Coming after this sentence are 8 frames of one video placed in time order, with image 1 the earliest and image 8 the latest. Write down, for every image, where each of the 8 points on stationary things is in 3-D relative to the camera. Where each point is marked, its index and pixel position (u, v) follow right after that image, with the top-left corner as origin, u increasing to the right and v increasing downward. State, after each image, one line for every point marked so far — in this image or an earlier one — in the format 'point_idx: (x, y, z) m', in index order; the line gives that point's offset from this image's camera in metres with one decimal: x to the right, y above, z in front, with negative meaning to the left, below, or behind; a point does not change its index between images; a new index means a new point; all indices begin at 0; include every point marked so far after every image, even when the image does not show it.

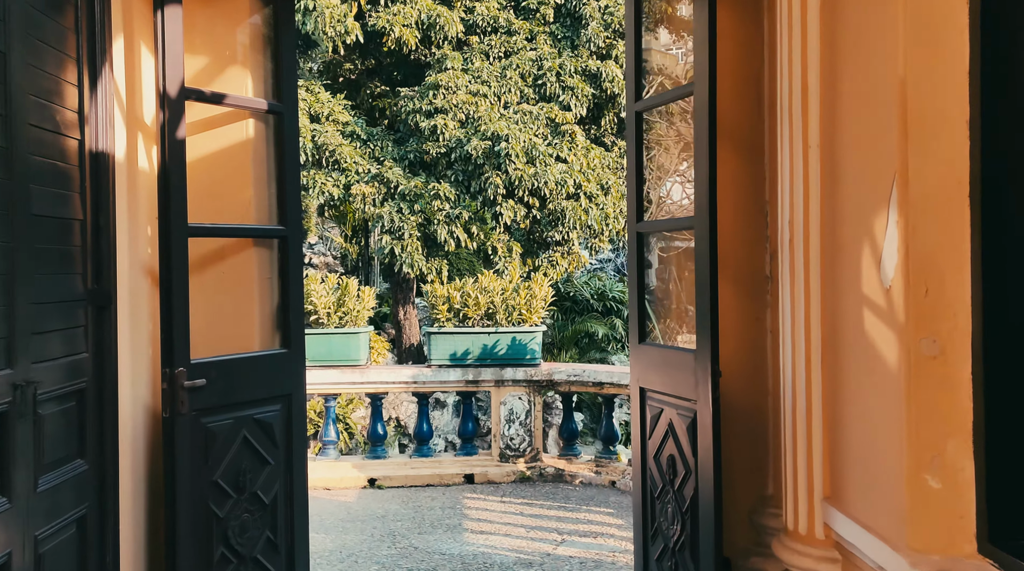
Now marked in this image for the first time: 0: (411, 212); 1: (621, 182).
0: (-1.0, +0.8, +11.2) m
1: (+1.2, +1.1, +11.9) m
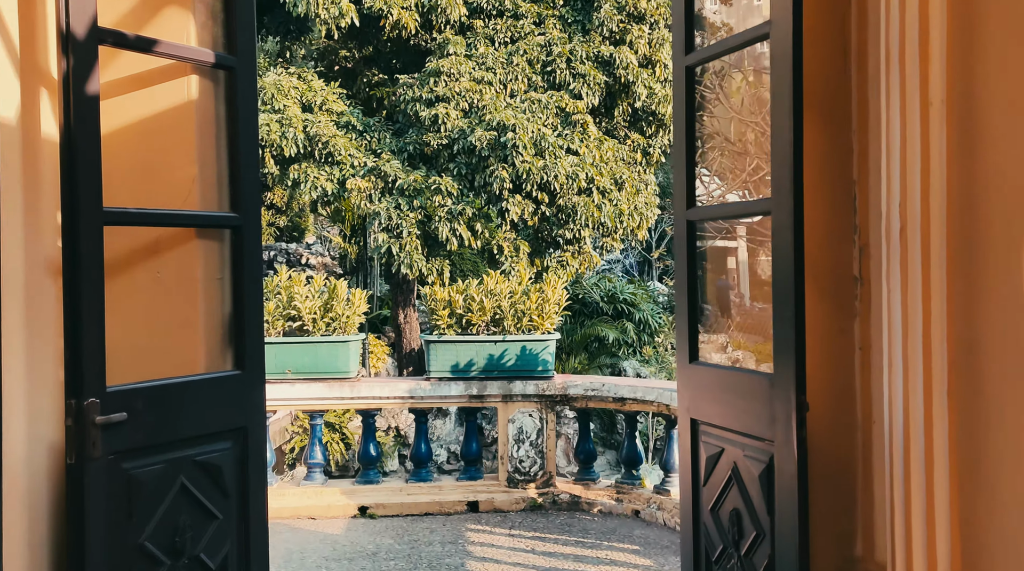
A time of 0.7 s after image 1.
0: (-1.0, +0.7, +10.4) m
1: (+1.3, +1.1, +11.1) m
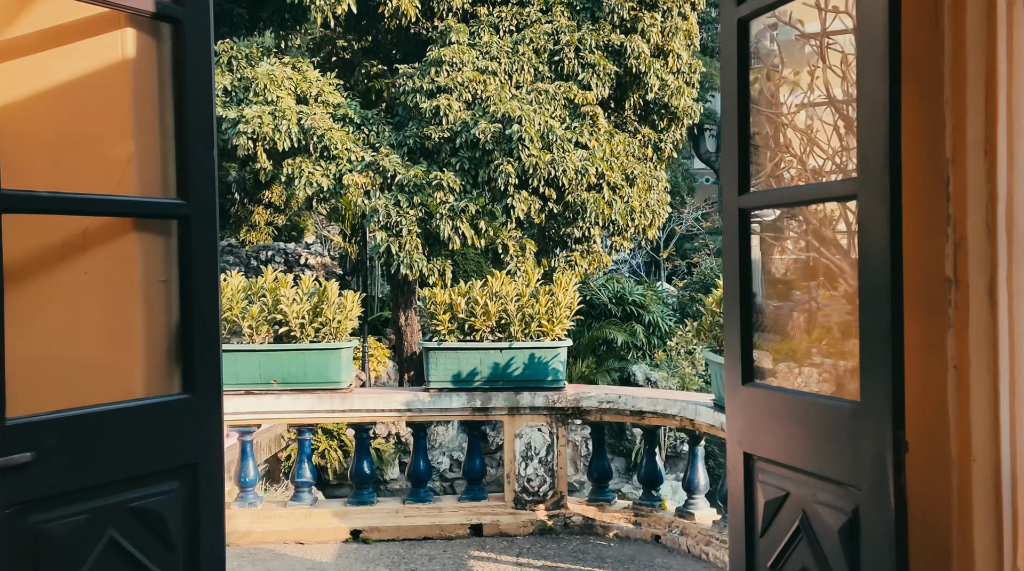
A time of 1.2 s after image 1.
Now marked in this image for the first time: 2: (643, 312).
0: (-0.9, +0.7, +9.8) m
1: (+1.3, +1.1, +10.6) m
2: (+1.6, -0.3, +13.8) m
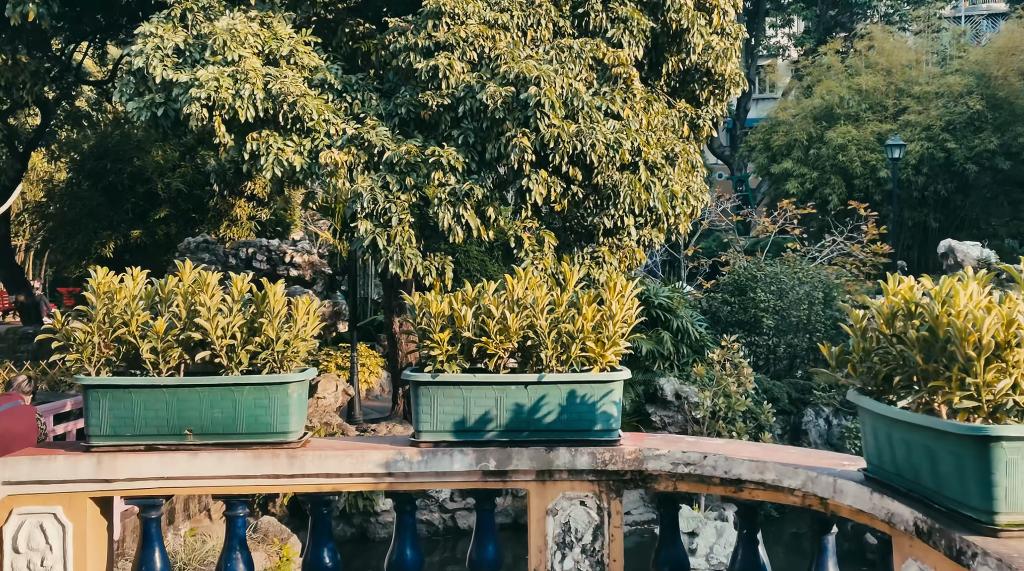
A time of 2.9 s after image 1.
0: (-0.8, +0.7, +8.0) m
1: (+1.4, +1.1, +8.7) m
2: (+1.8, -0.3, +11.9) m
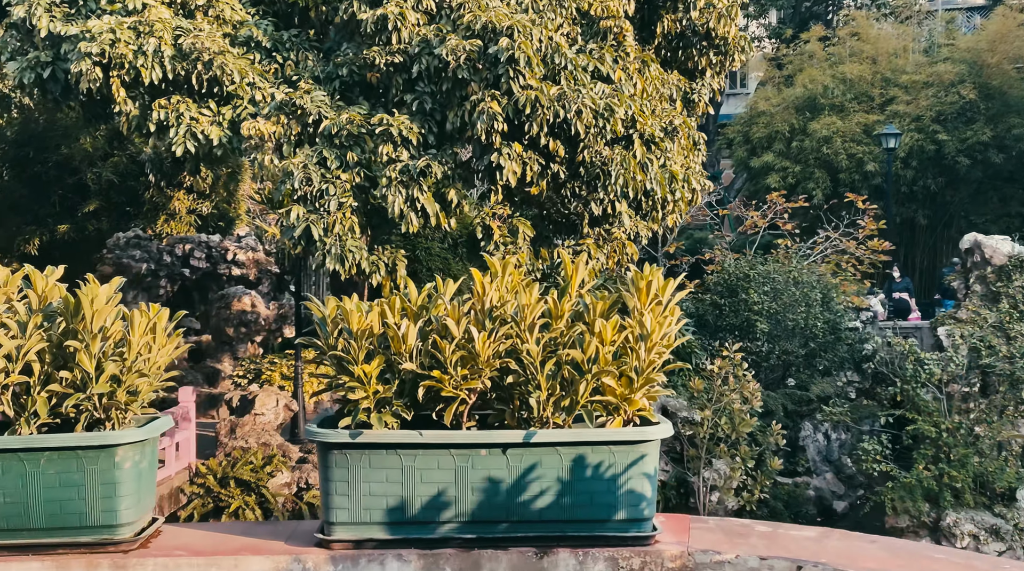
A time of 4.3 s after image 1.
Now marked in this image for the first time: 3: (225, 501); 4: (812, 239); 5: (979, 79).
0: (-1.0, +0.7, +6.5) m
1: (+1.2, +1.1, +7.3) m
2: (+1.4, -0.3, +10.5) m
3: (-2.1, -1.6, +8.3) m
4: (+3.9, +0.6, +14.1) m
5: (+7.7, +3.4, +18.1) m
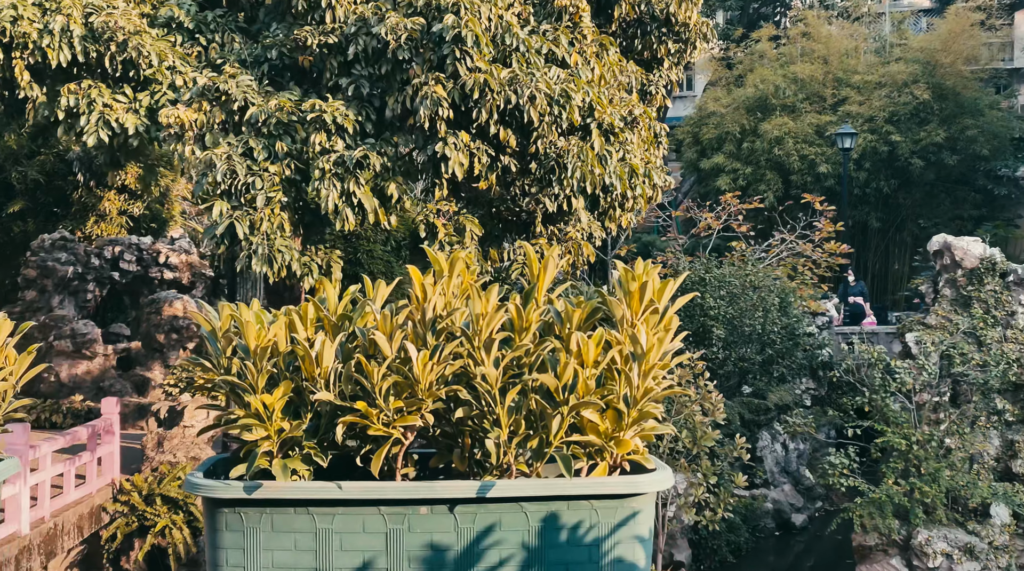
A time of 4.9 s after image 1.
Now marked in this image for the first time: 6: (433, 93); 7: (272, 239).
0: (-1.3, +0.7, +5.8) m
1: (+0.9, +1.1, +6.8) m
2: (+0.9, -0.4, +10.0) m
3: (-2.5, -1.6, +7.6) m
4: (+3.2, +0.6, +13.7) m
5: (+6.8, +3.4, +17.9) m
6: (-0.4, +1.0, +5.6) m
7: (-1.3, +0.2, +5.8) m
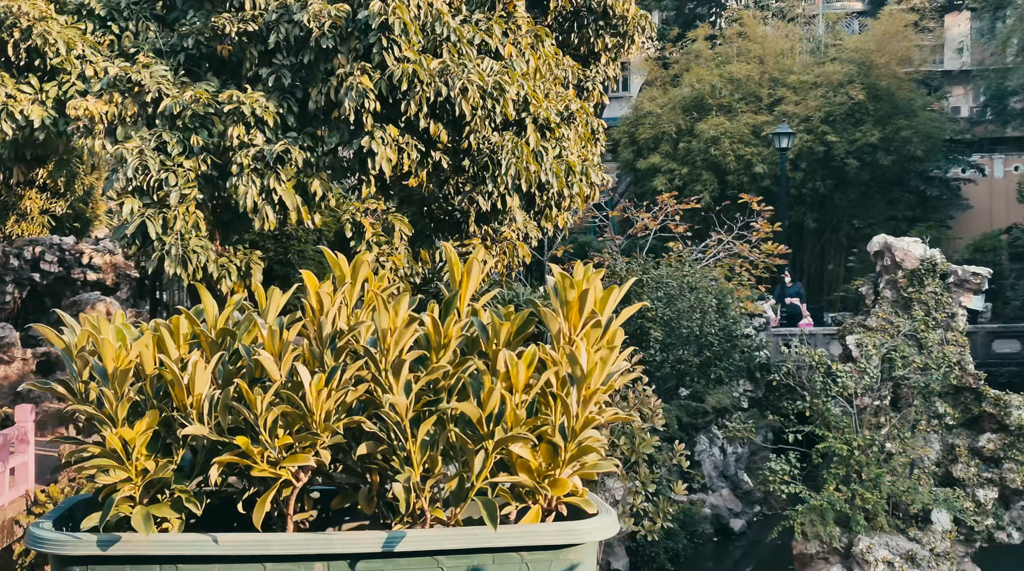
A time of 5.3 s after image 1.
0: (-1.6, +0.7, +5.5) m
1: (+0.5, +1.0, +6.5) m
2: (+0.4, -0.4, +9.7) m
3: (-2.9, -1.6, +7.1) m
4: (+2.4, +0.5, +13.6) m
5: (+5.8, +3.4, +17.9) m
6: (-0.7, +1.0, +5.2) m
7: (-1.6, +0.2, +5.4) m
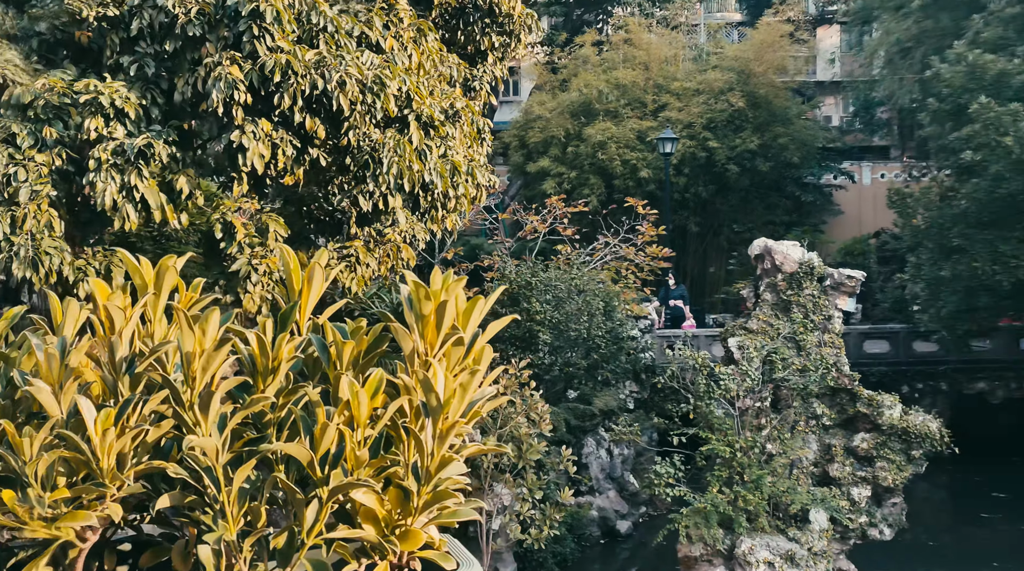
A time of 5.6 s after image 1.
0: (-2.2, +0.7, +5.2) m
1: (-0.2, +1.0, +6.4) m
2: (-0.6, -0.4, +9.6) m
3: (-3.7, -1.7, +6.7) m
4: (+1.0, +0.5, +13.7) m
5: (+4.0, +3.3, +18.3) m
6: (-1.3, +0.9, +5.0) m
7: (-2.2, +0.2, +5.1) m
